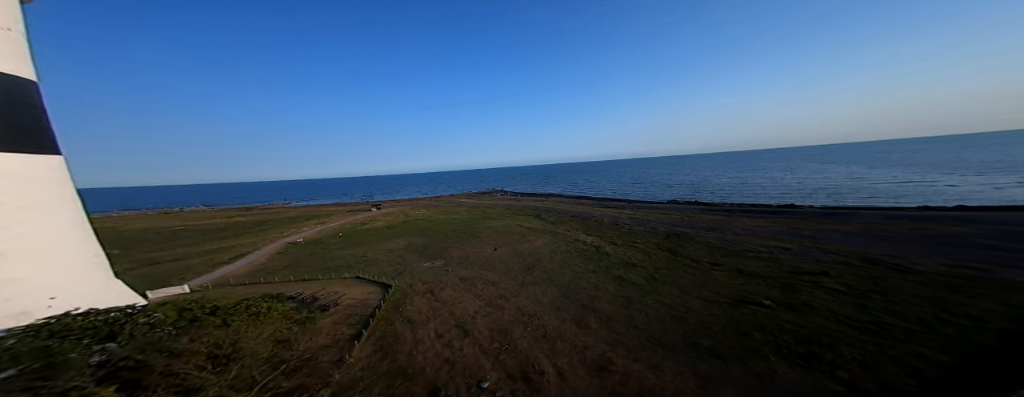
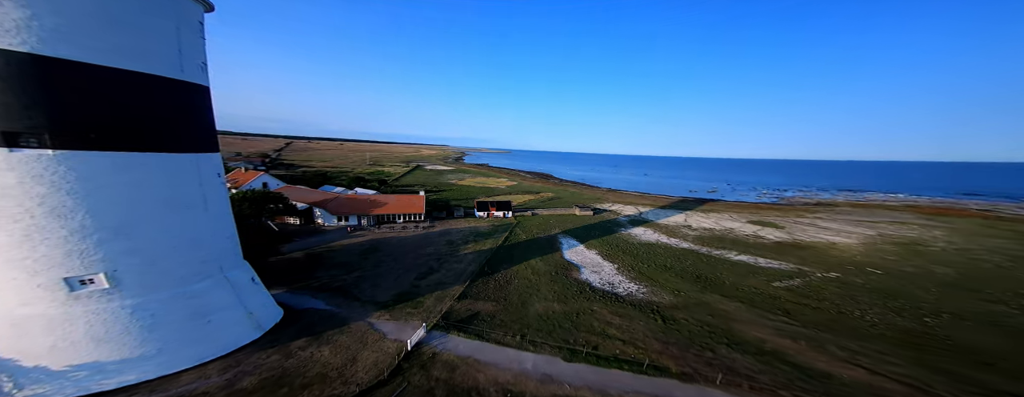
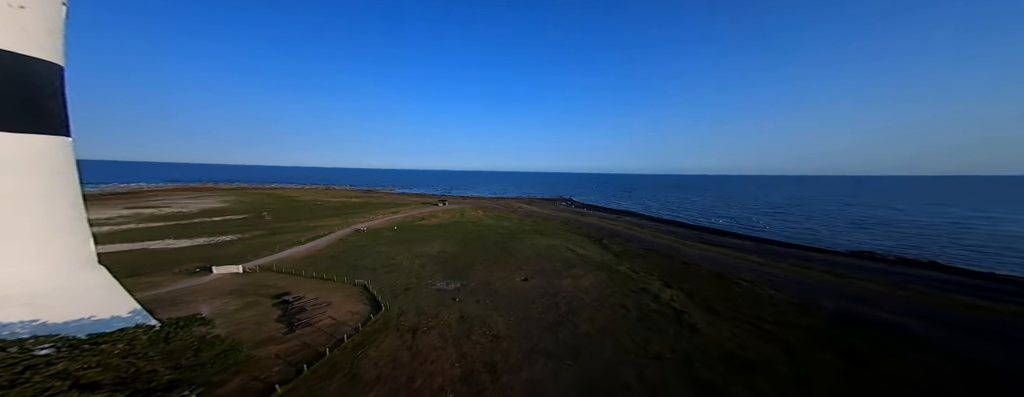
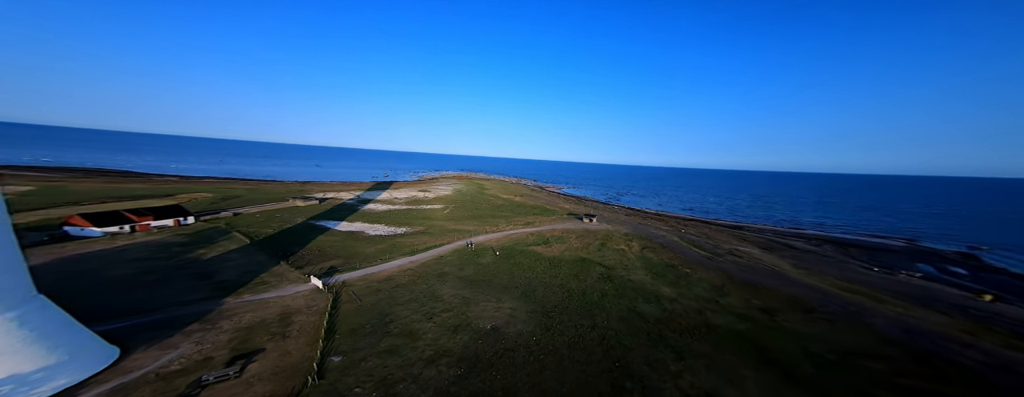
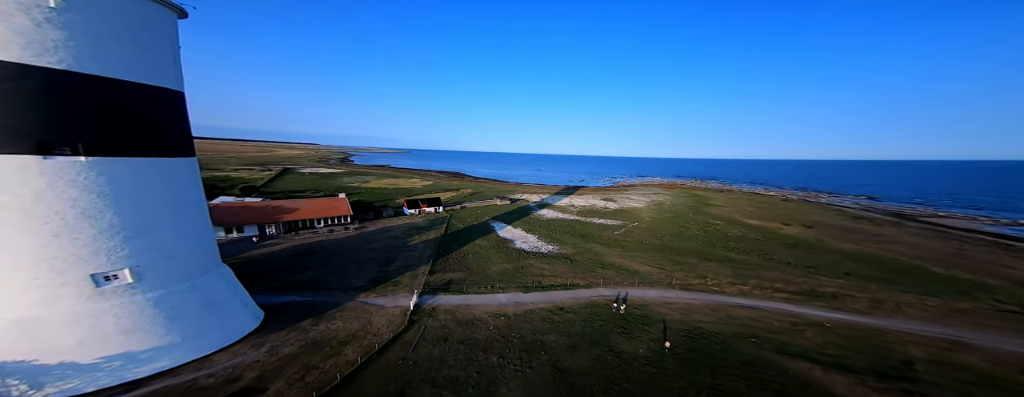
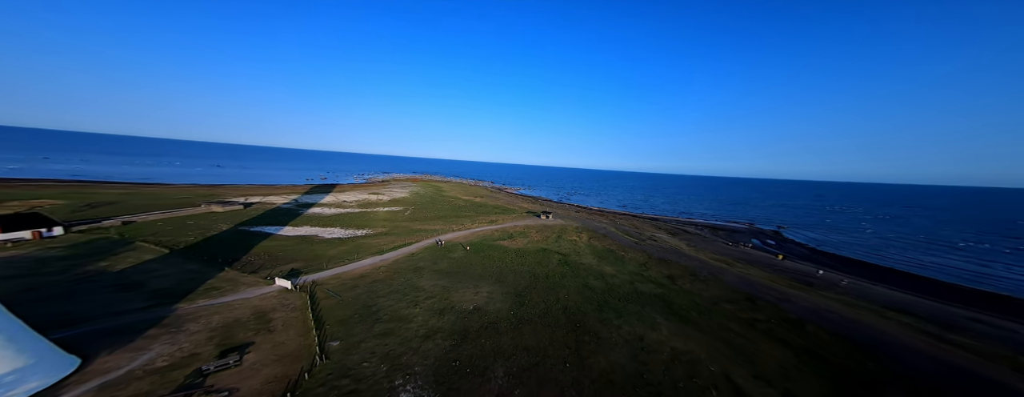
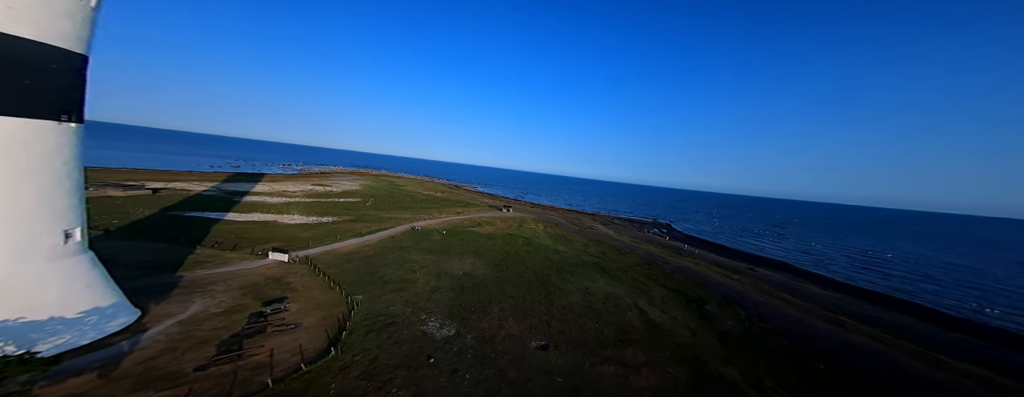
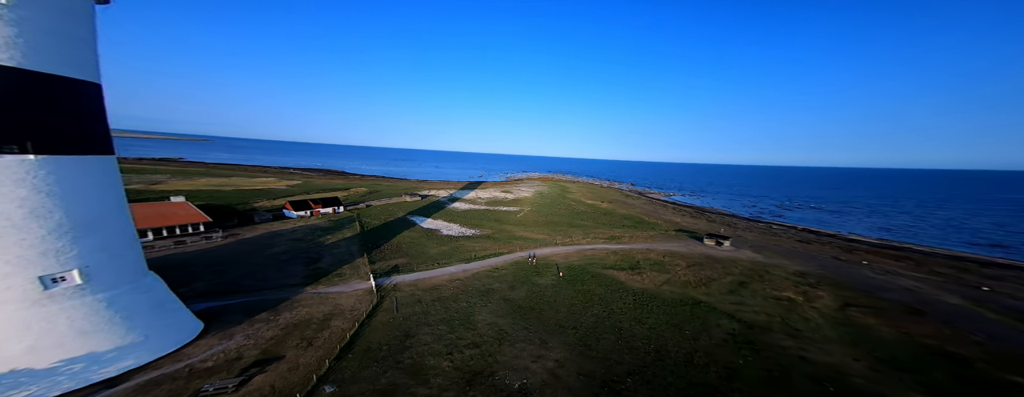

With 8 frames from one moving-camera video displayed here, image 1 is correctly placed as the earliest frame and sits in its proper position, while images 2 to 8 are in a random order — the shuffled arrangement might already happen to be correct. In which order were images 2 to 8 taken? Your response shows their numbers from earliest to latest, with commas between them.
3, 7, 6, 4, 8, 5, 2
